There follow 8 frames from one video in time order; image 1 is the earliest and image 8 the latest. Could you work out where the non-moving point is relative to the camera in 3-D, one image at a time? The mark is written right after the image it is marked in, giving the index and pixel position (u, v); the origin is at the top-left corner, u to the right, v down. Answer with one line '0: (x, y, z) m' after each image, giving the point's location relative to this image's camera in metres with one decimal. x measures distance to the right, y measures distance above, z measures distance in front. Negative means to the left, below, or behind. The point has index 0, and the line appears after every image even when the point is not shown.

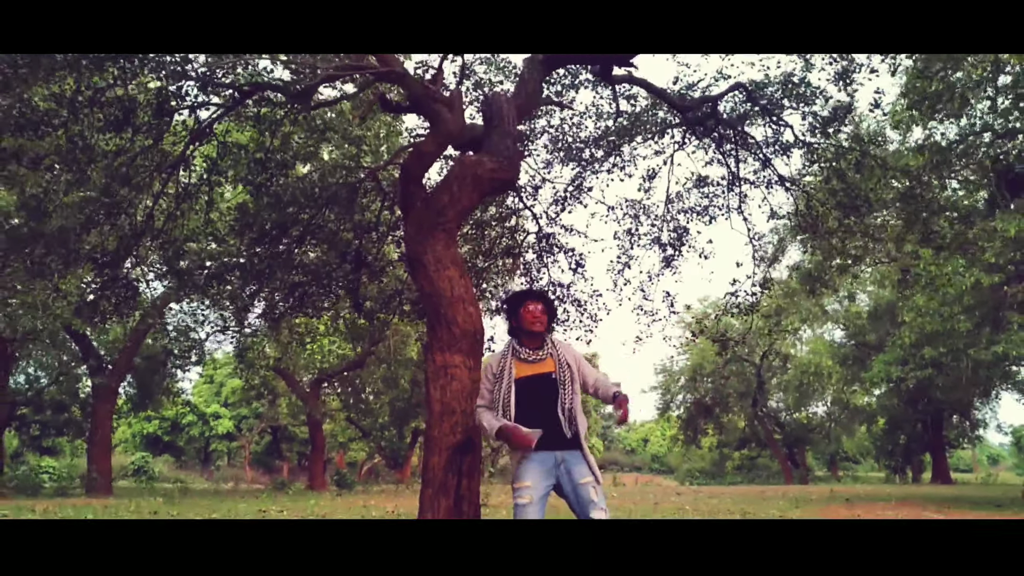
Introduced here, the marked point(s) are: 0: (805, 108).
0: (+2.1, +1.2, +7.9) m
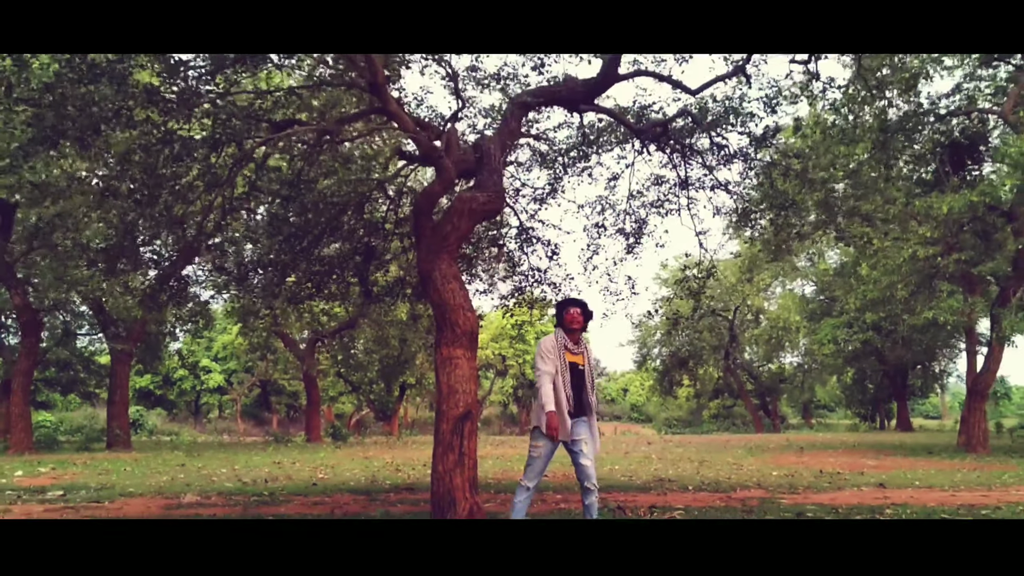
0: (+2.0, +1.4, +8.9) m
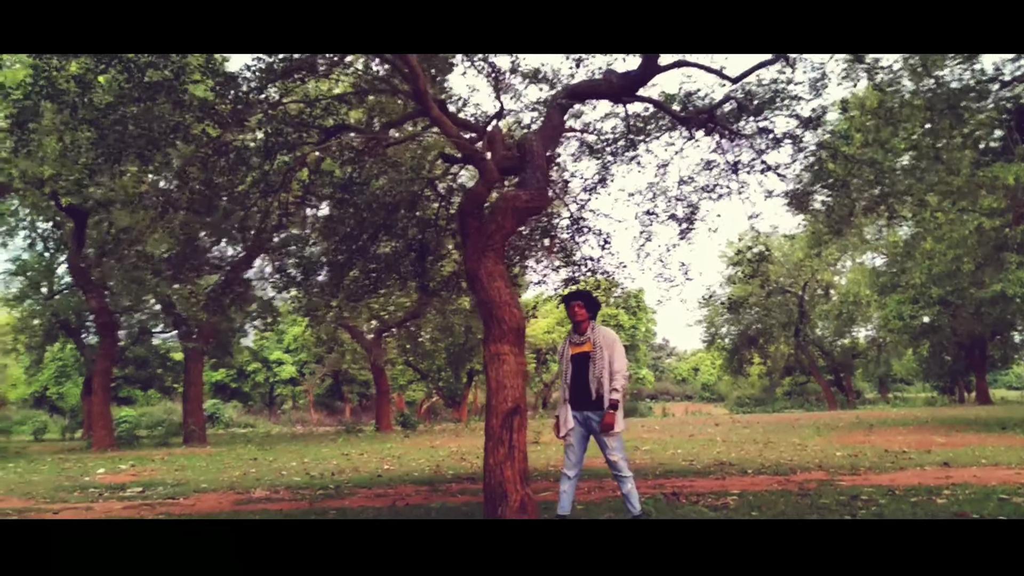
0: (+2.4, +1.6, +8.9) m
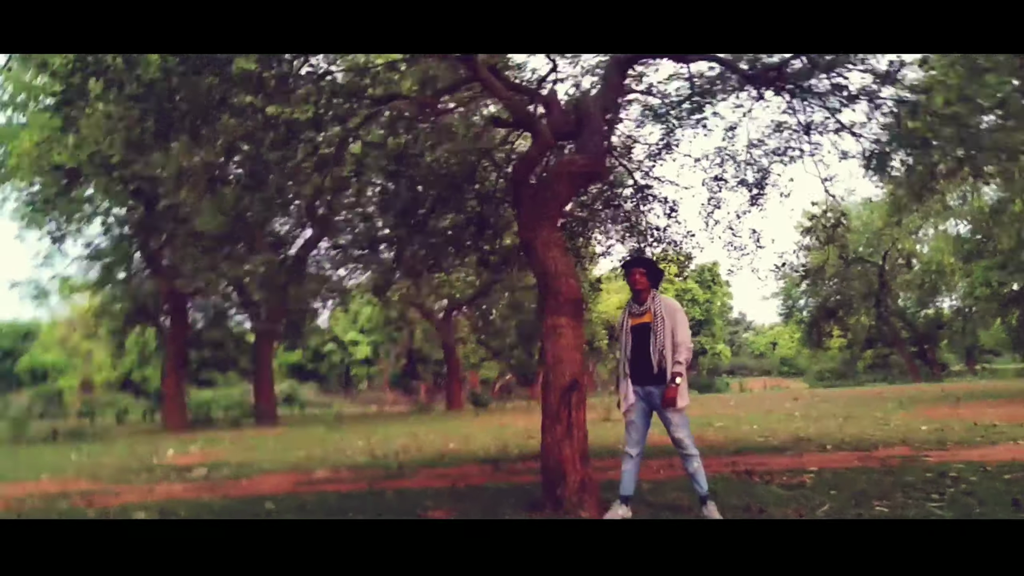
0: (+2.9, +1.8, +8.4) m
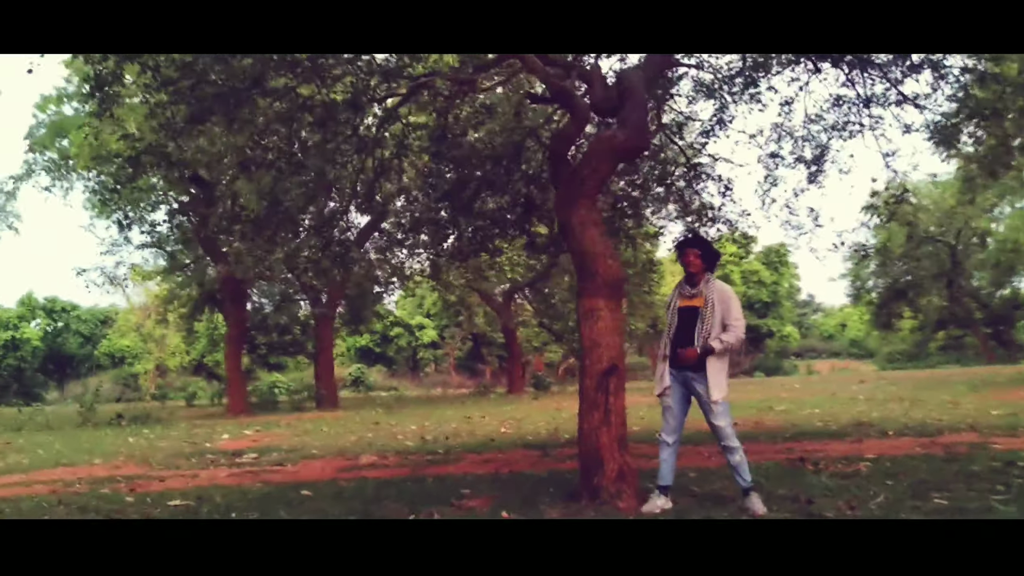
0: (+3.3, +2.0, +8.0) m
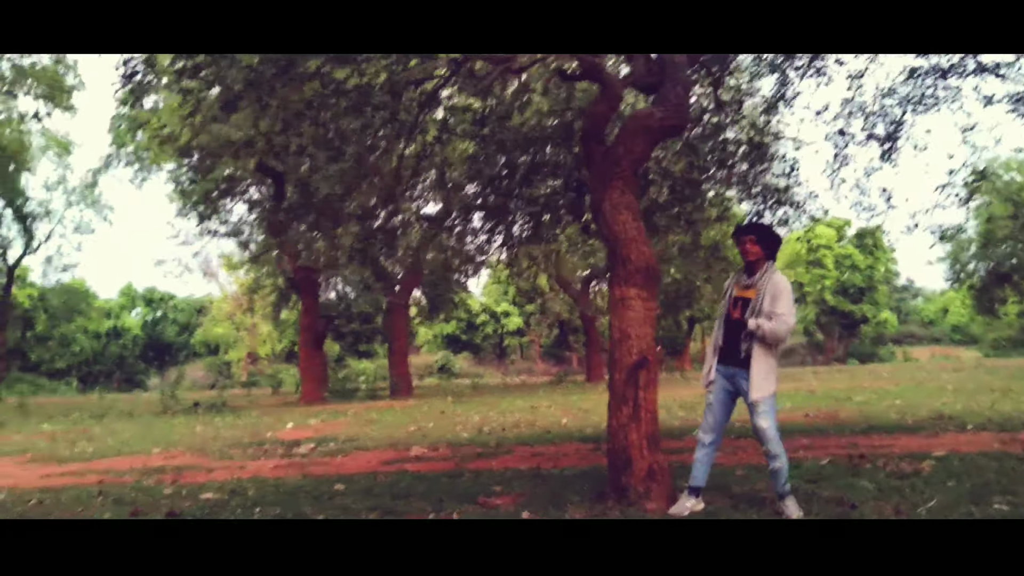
0: (+3.8, +2.1, +7.5) m
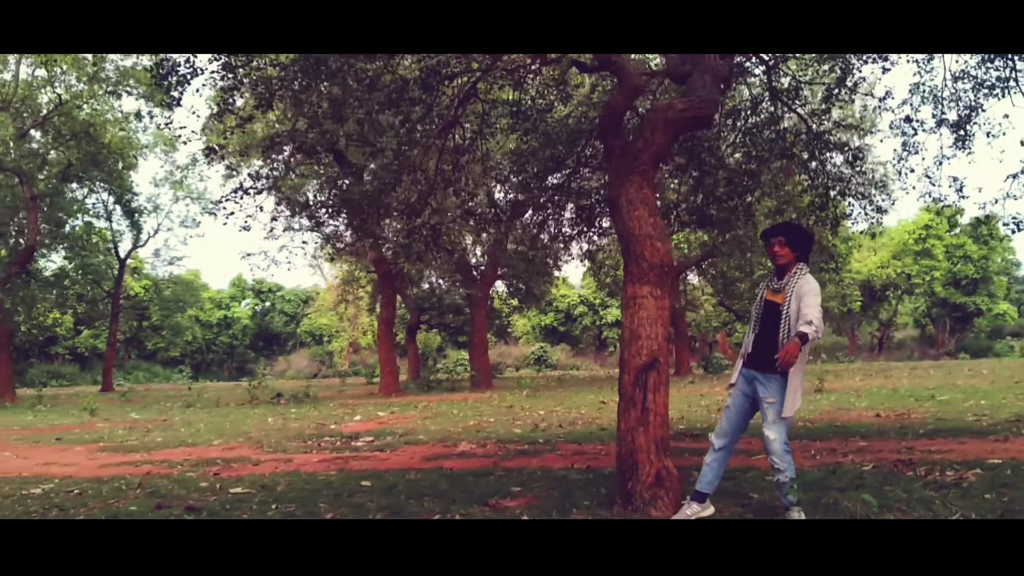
0: (+4.2, +2.2, +7.0) m
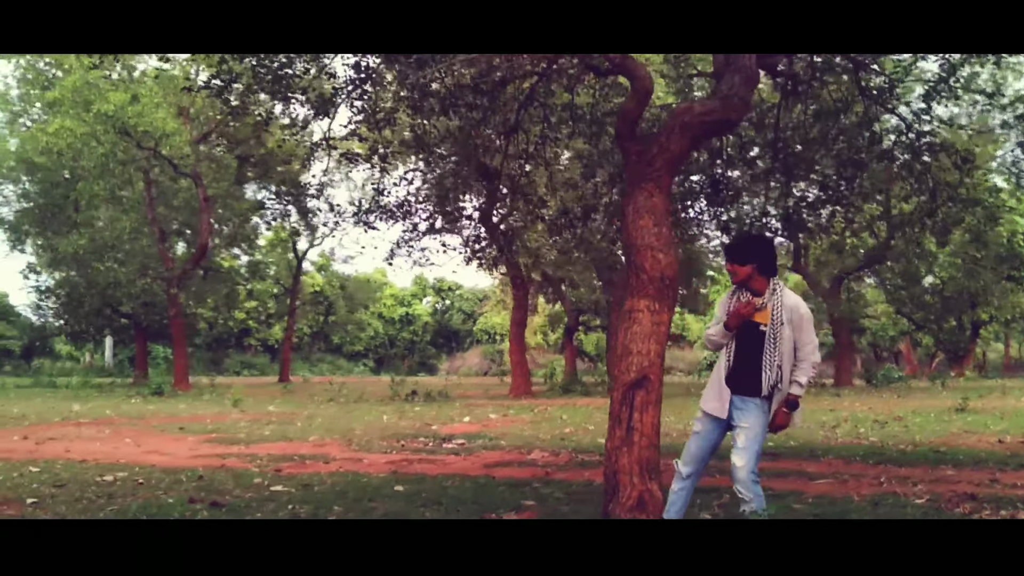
0: (+4.7, +2.0, +6.1) m
